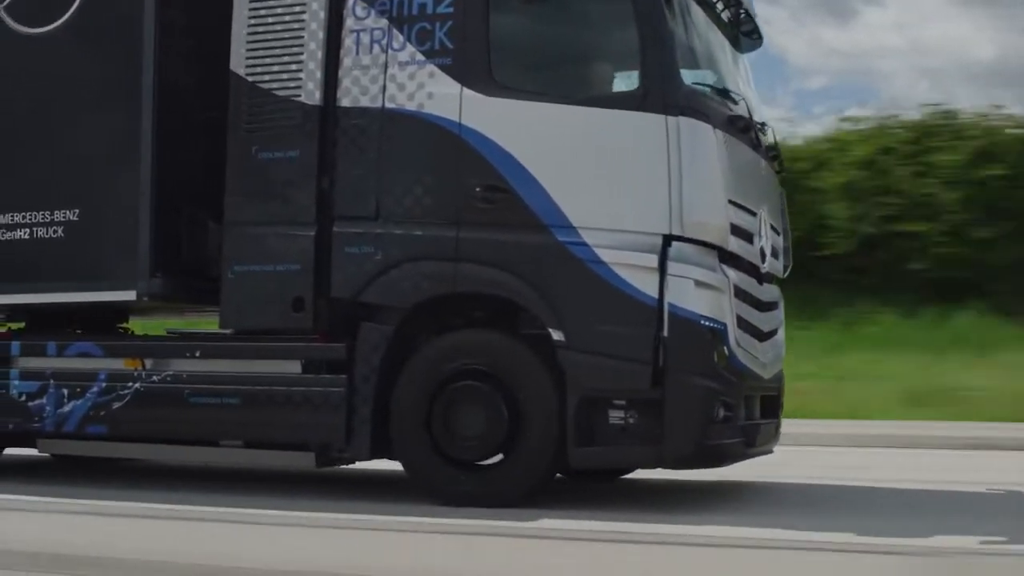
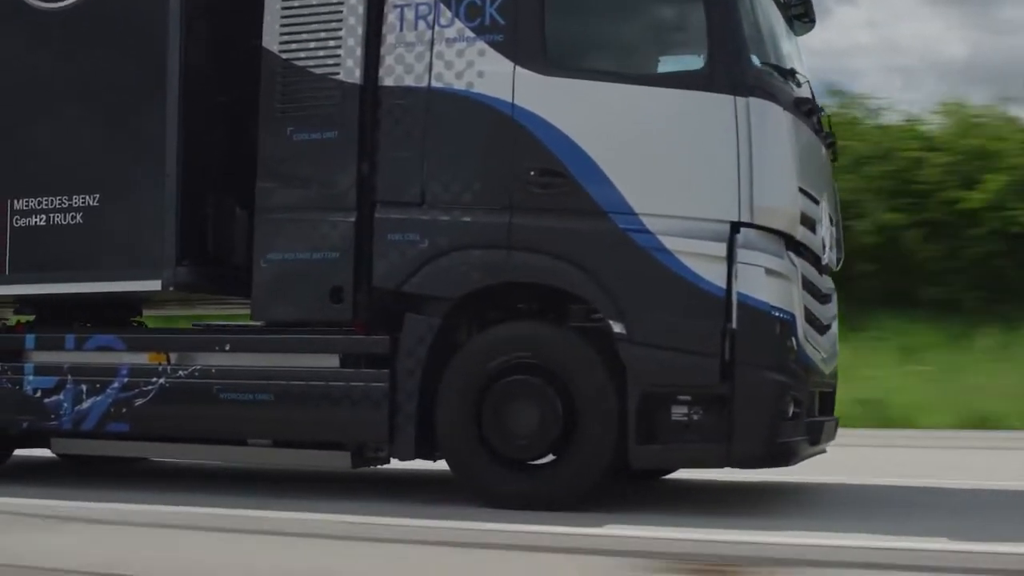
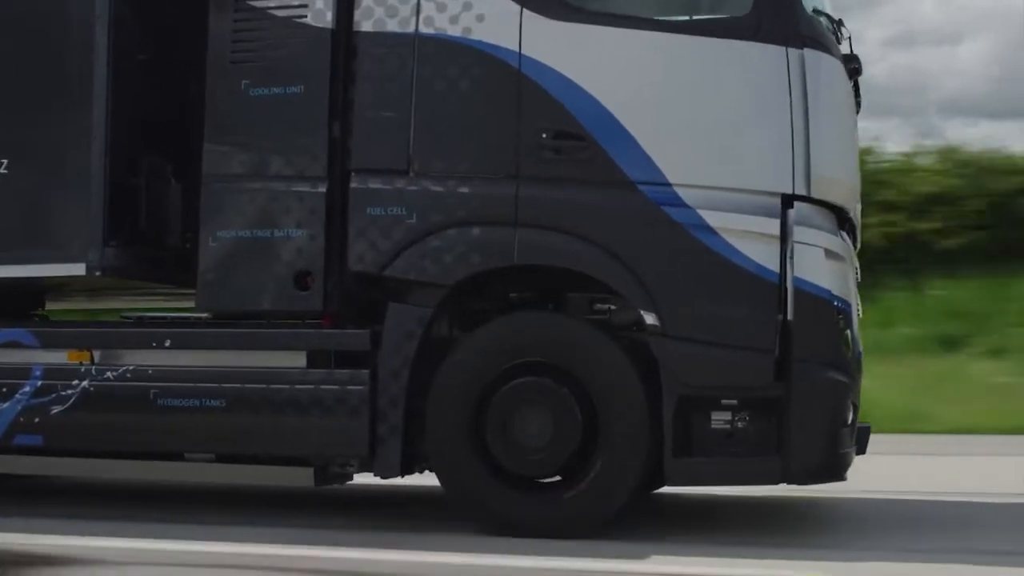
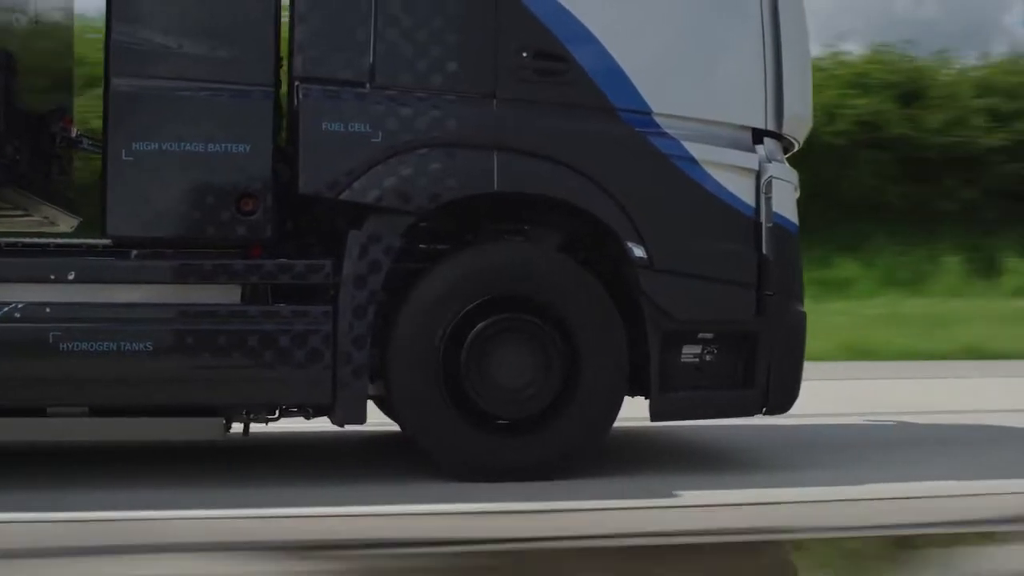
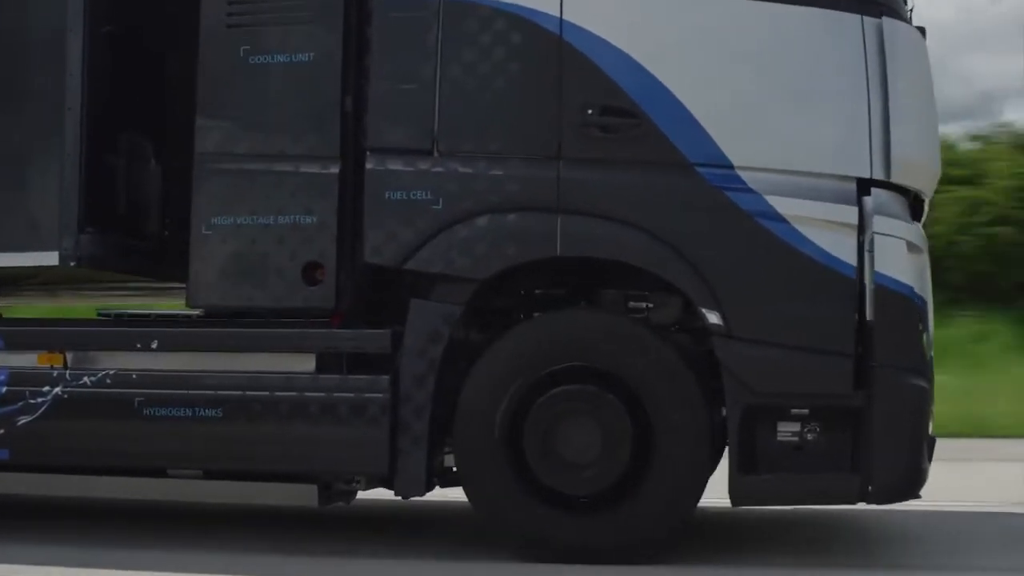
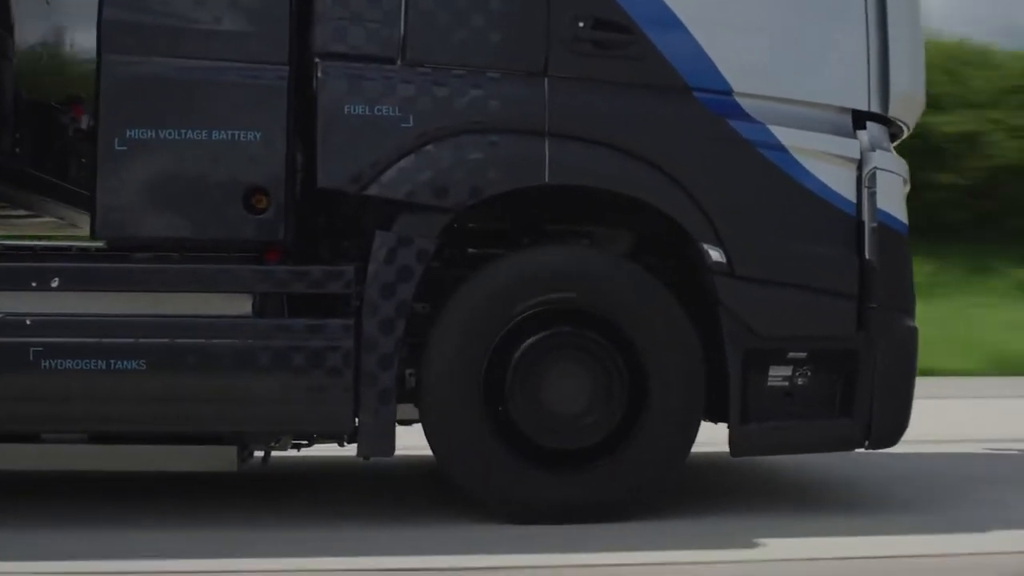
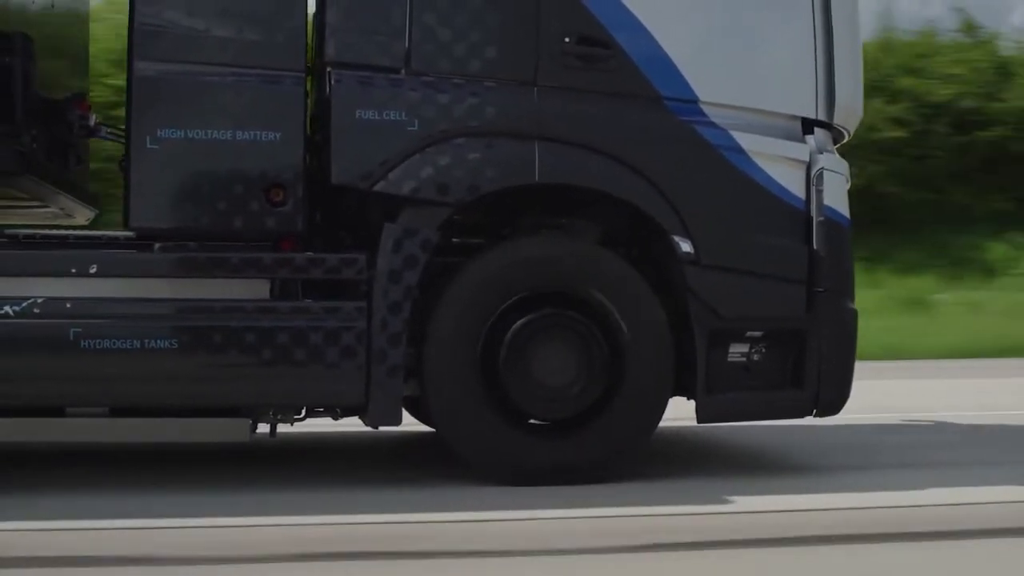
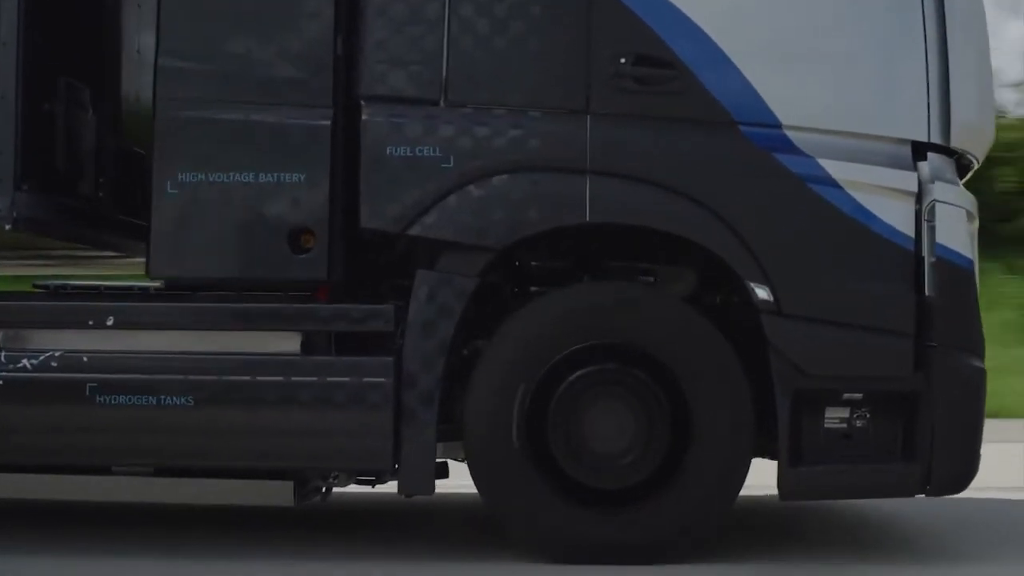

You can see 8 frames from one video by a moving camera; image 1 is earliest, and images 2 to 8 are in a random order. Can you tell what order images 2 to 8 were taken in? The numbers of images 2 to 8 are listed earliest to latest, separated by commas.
2, 3, 5, 8, 6, 7, 4
